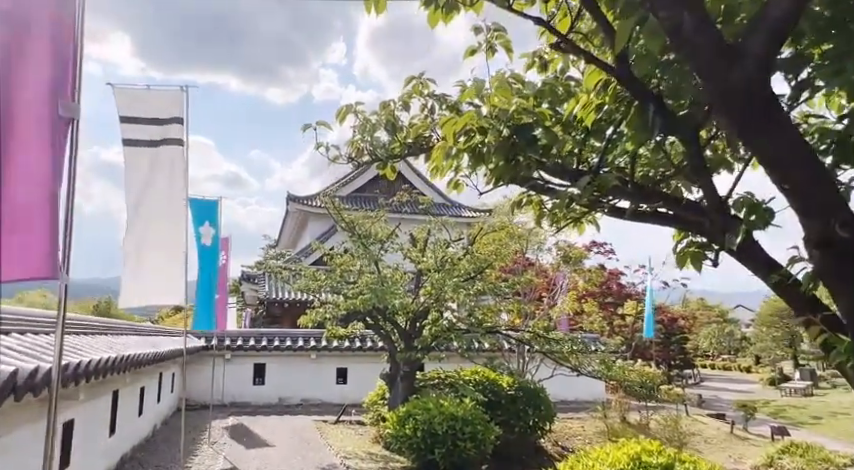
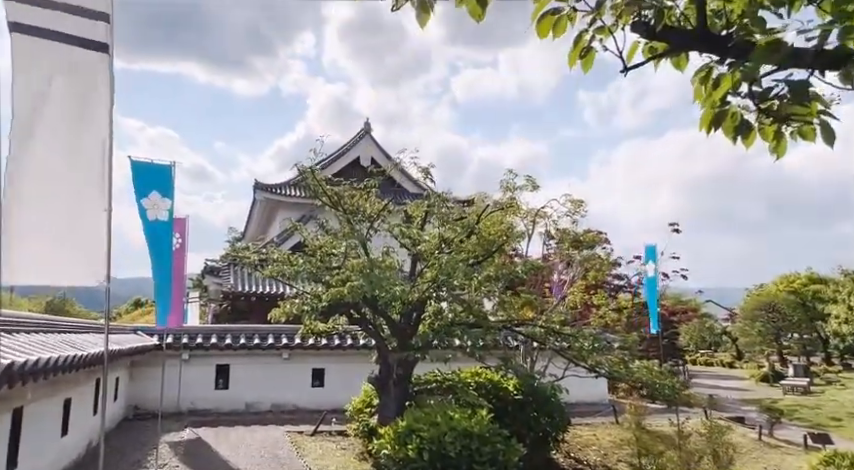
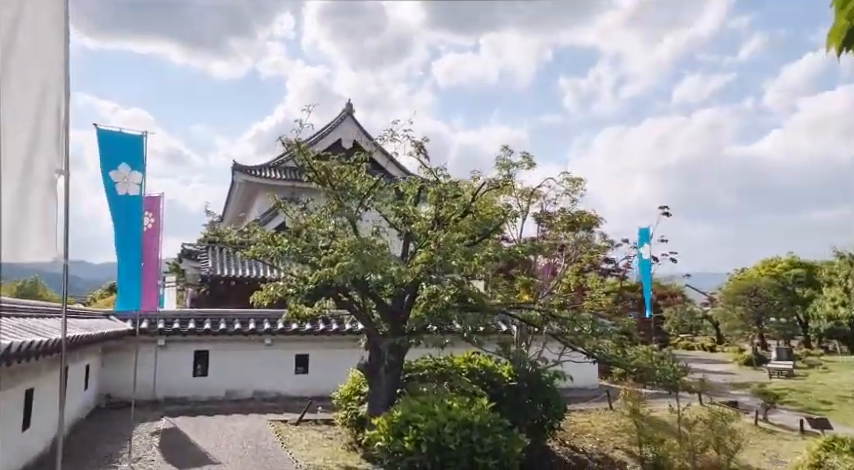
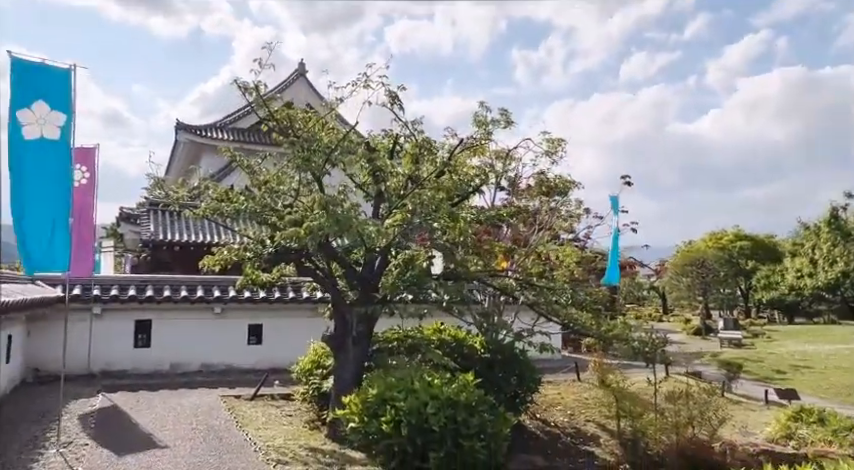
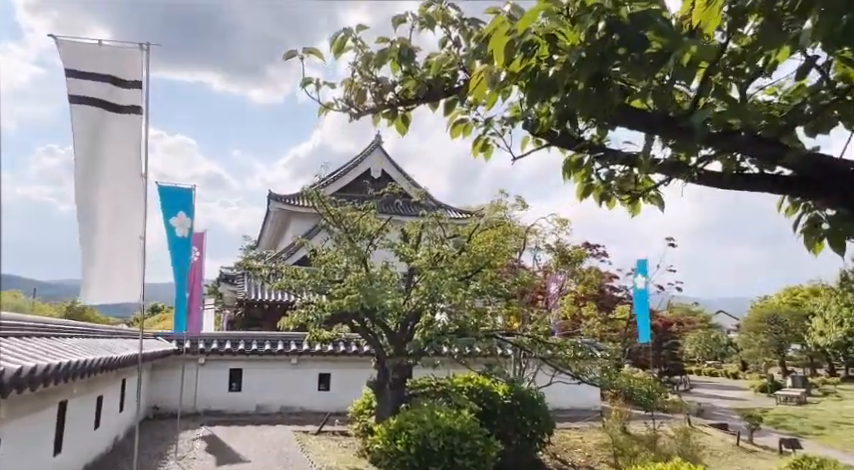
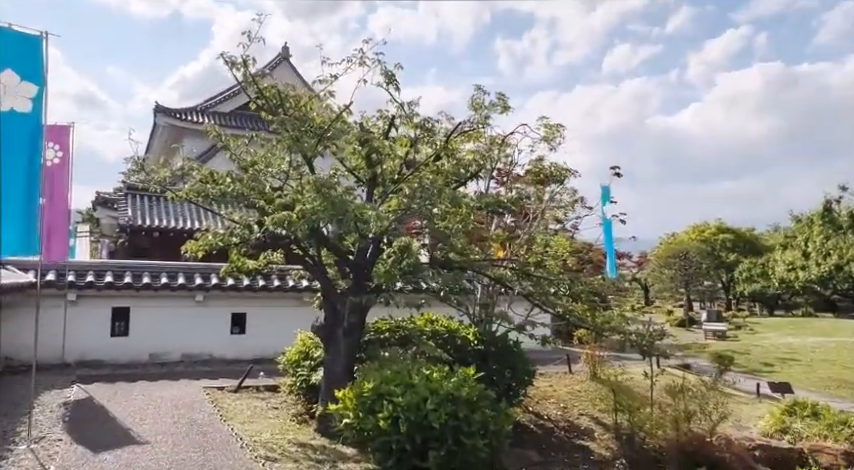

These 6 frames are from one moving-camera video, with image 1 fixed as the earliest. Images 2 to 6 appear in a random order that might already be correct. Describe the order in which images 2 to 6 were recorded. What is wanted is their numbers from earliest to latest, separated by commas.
5, 2, 3, 4, 6
